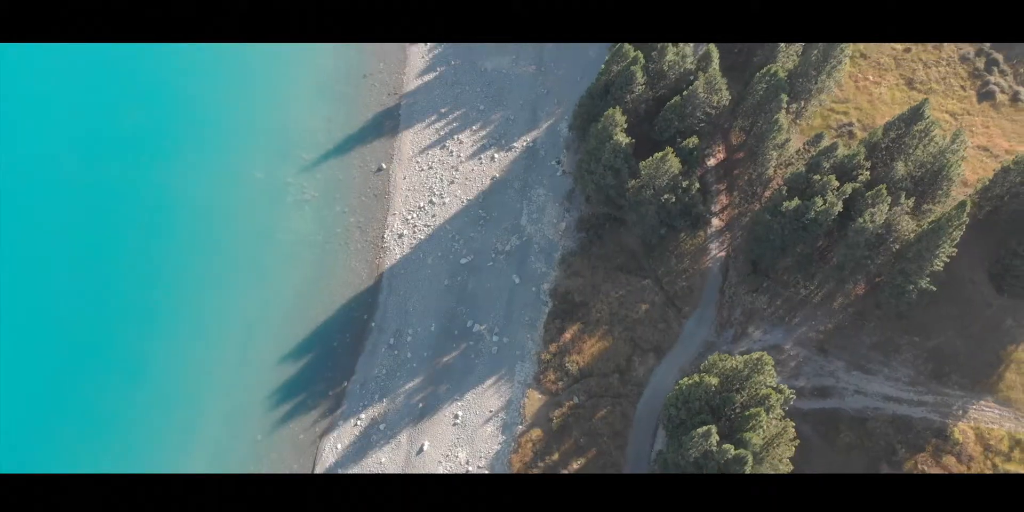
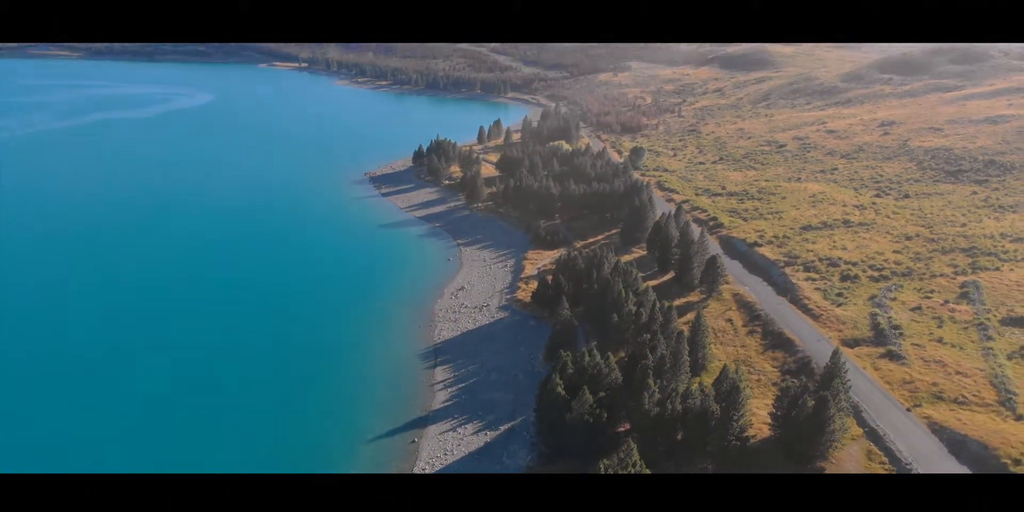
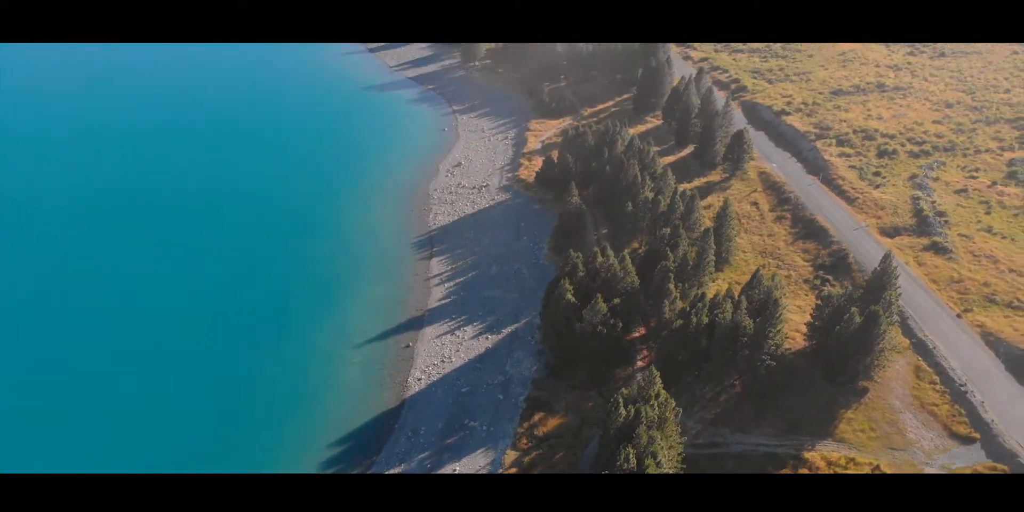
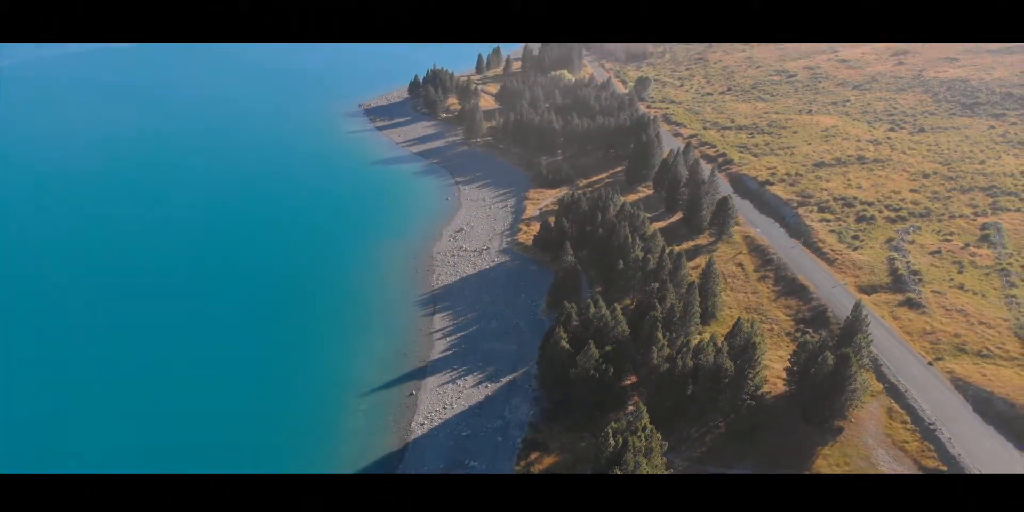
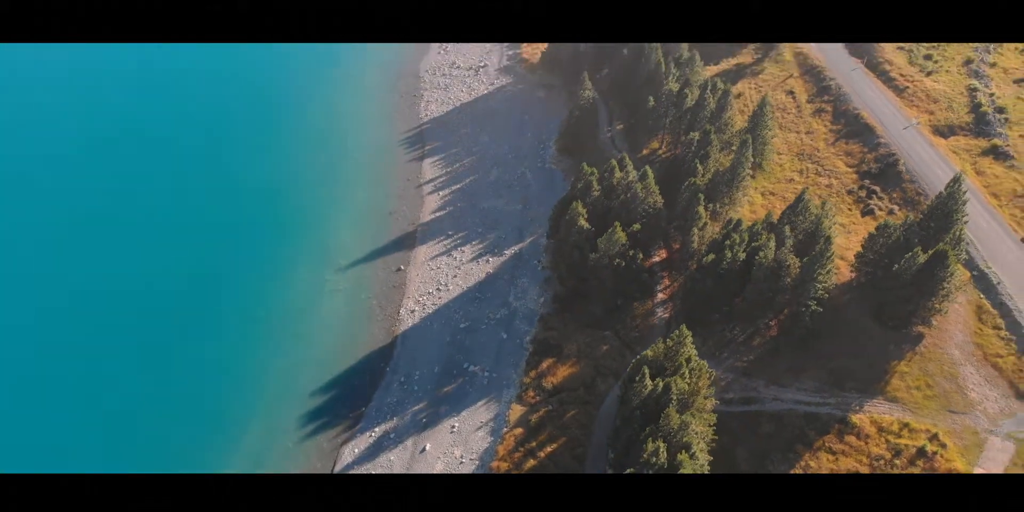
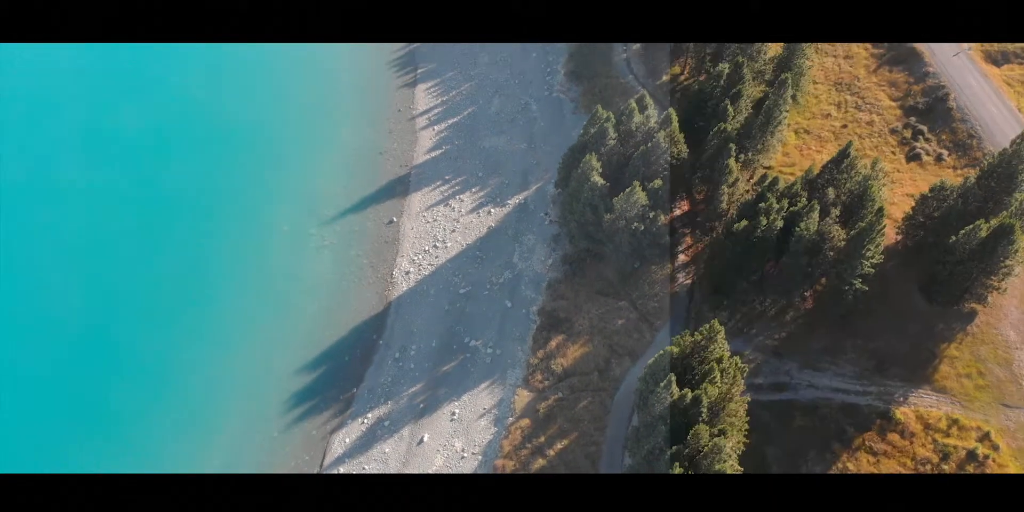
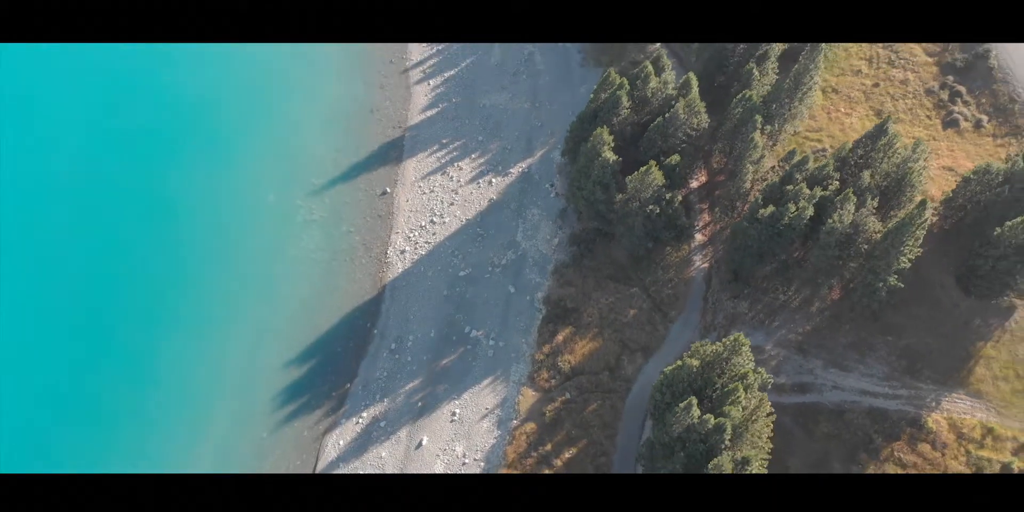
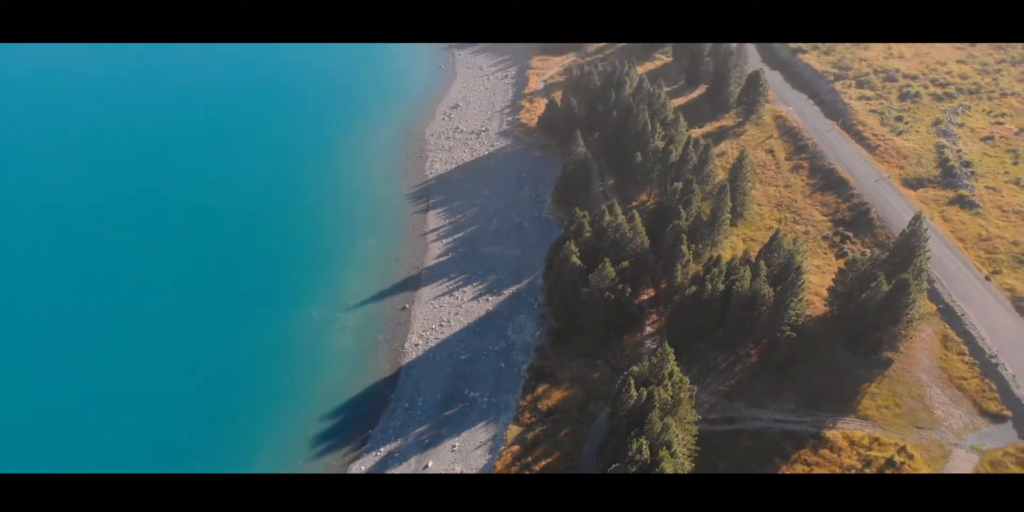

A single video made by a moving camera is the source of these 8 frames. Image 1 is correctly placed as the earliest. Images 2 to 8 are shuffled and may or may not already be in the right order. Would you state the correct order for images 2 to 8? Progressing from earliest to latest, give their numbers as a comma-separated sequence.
7, 6, 5, 8, 3, 4, 2
